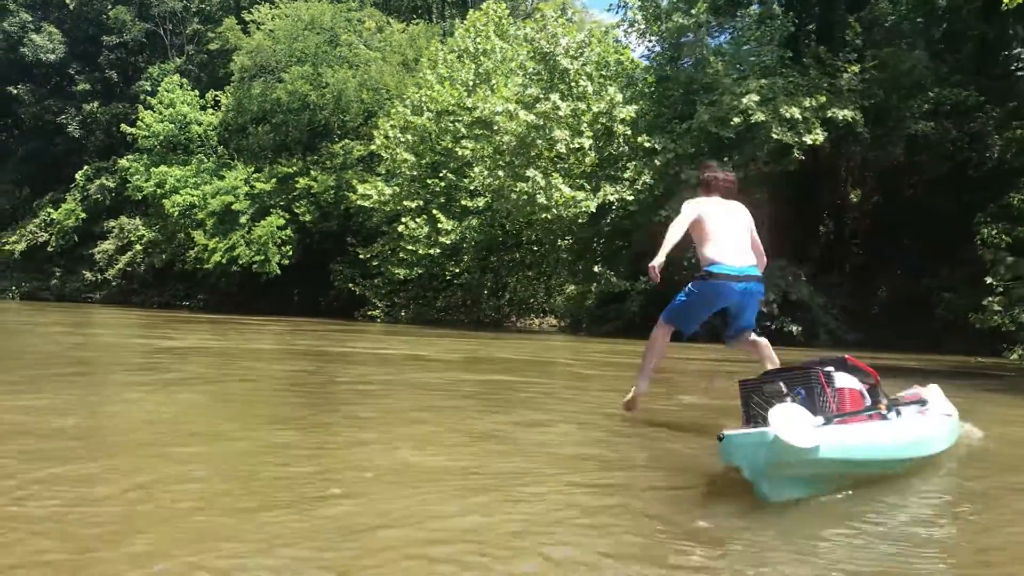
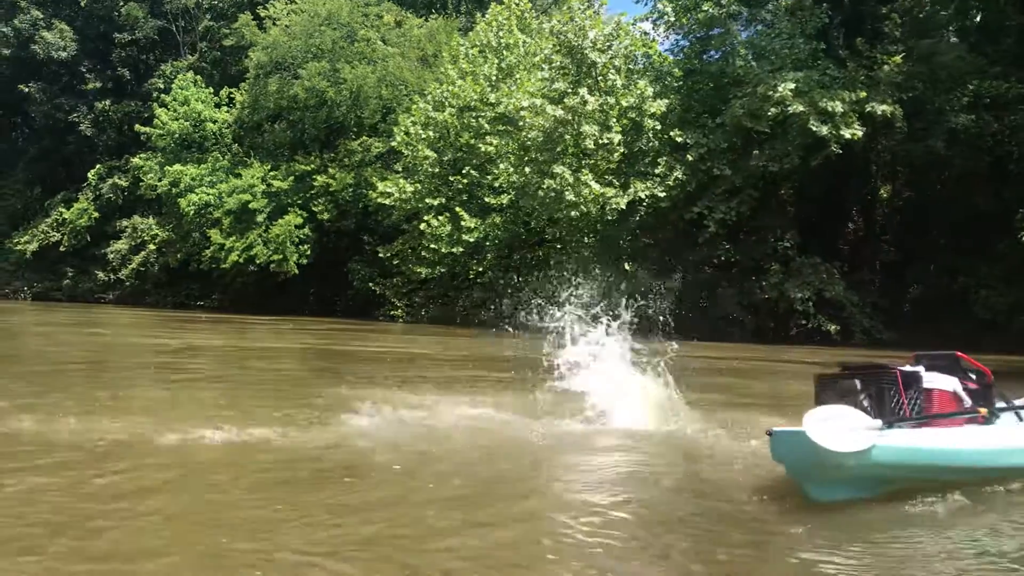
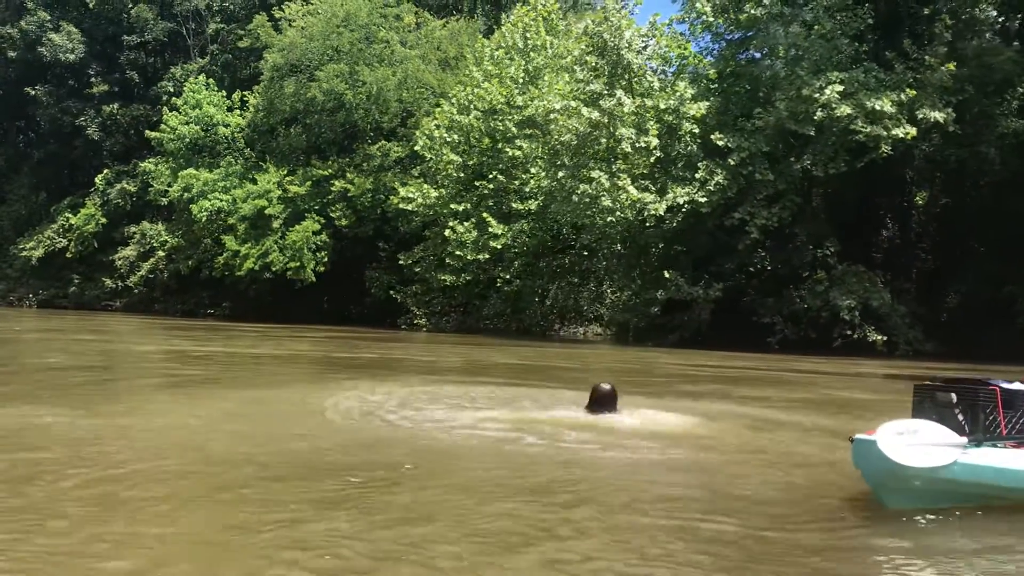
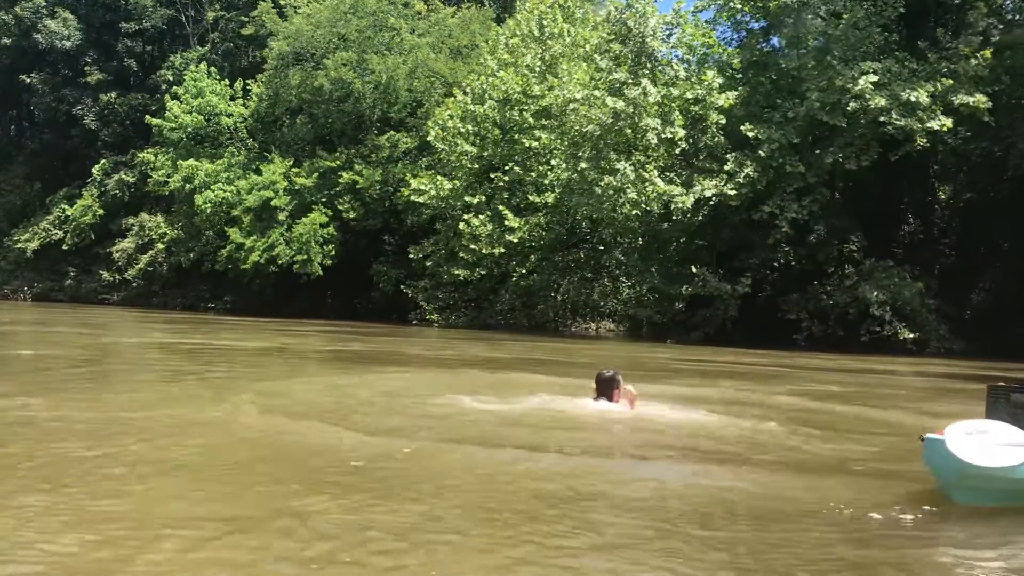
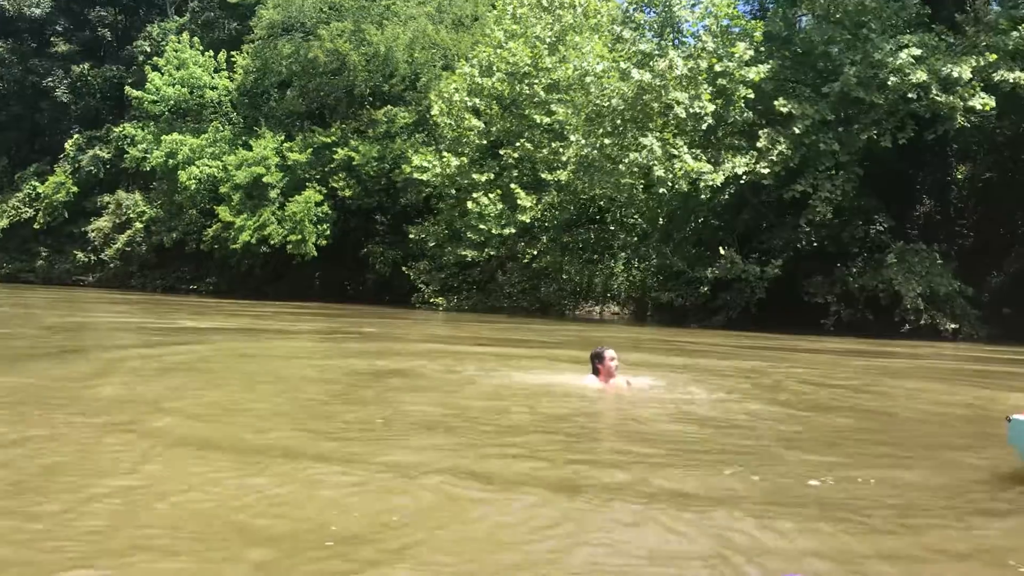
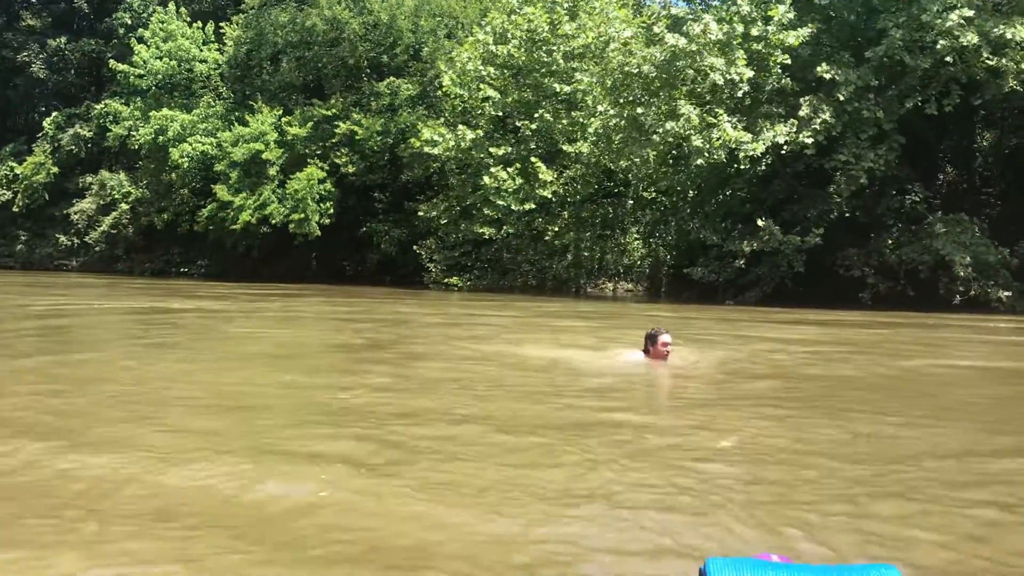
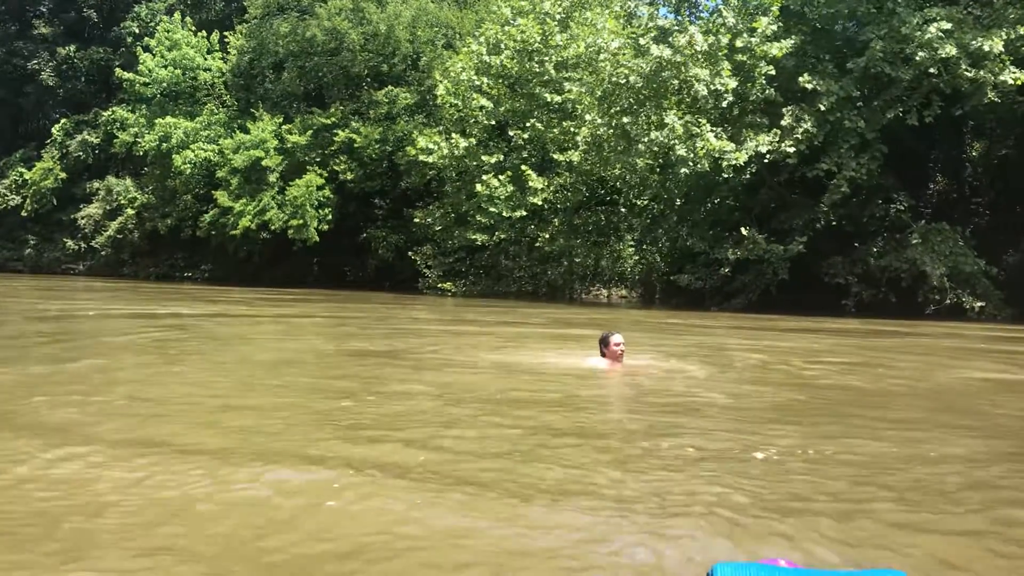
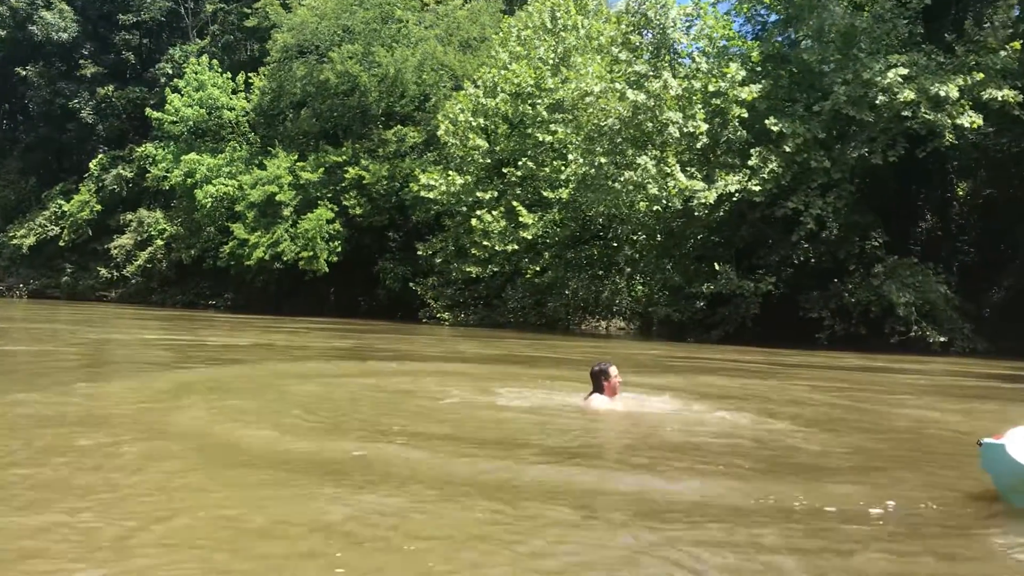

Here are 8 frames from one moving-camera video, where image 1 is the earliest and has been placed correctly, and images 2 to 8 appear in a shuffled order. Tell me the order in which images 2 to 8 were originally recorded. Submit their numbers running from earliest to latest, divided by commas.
2, 3, 4, 8, 5, 7, 6
